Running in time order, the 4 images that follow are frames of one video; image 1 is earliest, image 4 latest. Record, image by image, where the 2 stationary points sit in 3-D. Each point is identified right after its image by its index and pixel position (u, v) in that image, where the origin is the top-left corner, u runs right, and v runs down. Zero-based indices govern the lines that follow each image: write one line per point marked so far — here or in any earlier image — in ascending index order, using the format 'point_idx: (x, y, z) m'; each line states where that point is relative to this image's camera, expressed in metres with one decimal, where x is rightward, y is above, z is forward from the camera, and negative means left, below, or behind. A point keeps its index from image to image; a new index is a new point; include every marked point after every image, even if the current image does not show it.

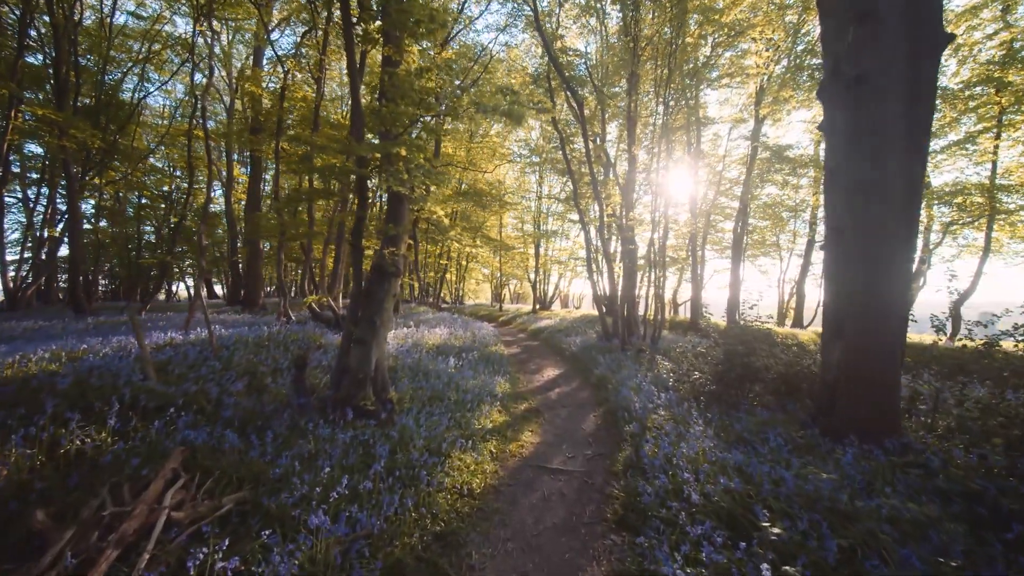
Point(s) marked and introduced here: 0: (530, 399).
0: (+0.4, -2.6, +9.6) m
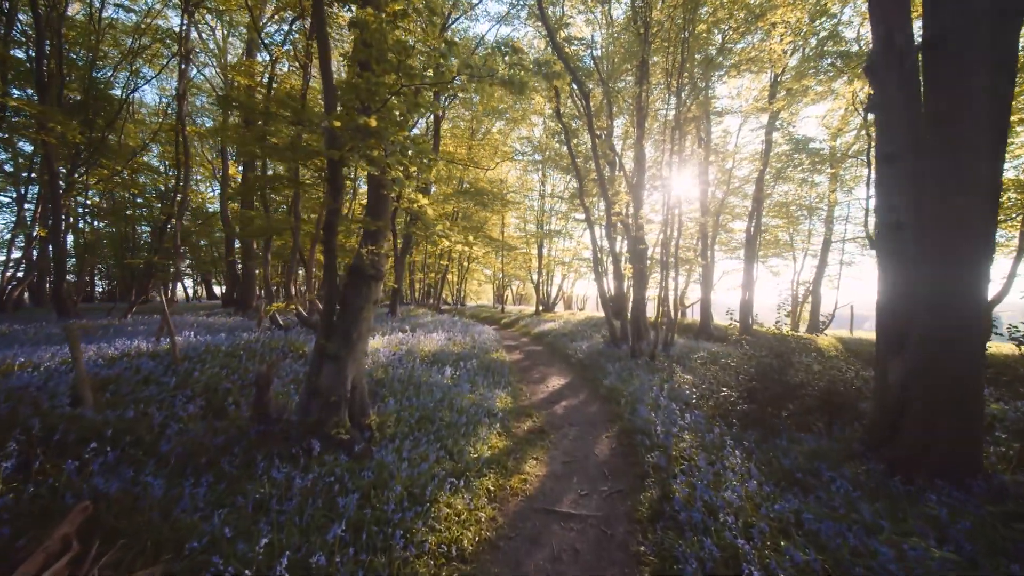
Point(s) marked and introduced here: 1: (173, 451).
0: (+0.5, -2.6, +8.6) m
1: (-3.6, -1.7, +4.4) m
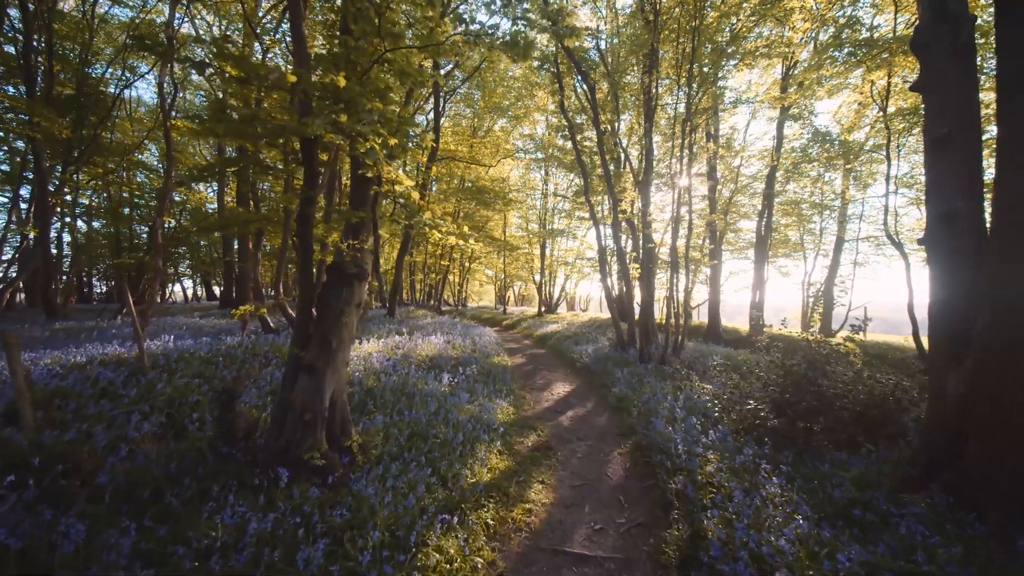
0: (+0.5, -2.6, +7.8) m
1: (-3.6, -1.7, +3.7) m
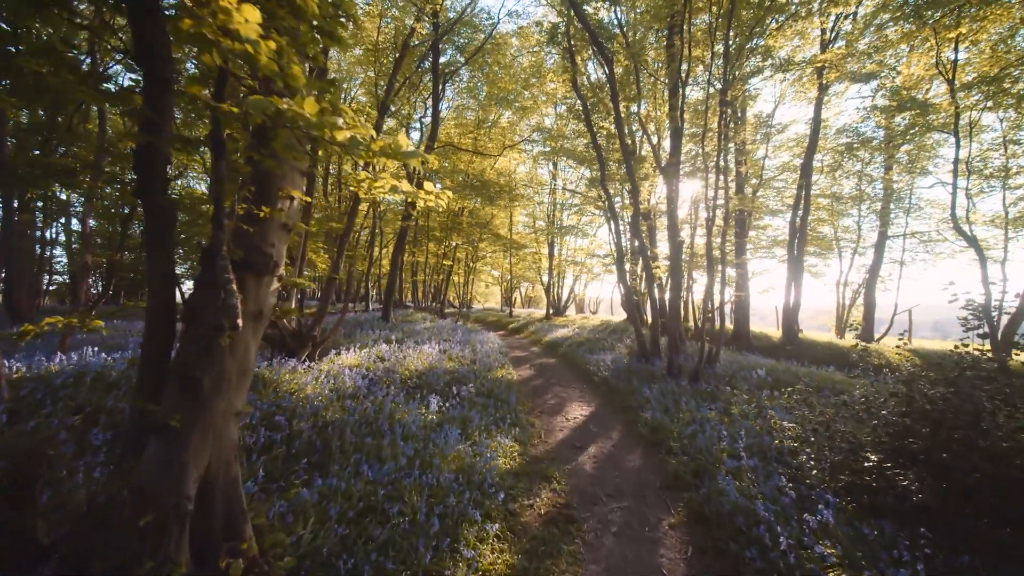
0: (+0.6, -2.7, +5.8) m
1: (-3.6, -1.7, +1.8) m
